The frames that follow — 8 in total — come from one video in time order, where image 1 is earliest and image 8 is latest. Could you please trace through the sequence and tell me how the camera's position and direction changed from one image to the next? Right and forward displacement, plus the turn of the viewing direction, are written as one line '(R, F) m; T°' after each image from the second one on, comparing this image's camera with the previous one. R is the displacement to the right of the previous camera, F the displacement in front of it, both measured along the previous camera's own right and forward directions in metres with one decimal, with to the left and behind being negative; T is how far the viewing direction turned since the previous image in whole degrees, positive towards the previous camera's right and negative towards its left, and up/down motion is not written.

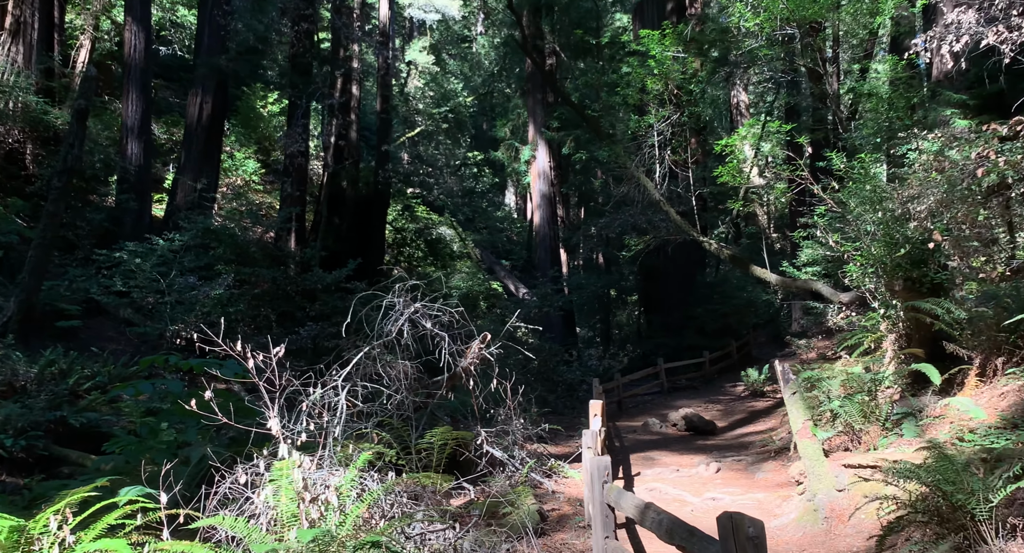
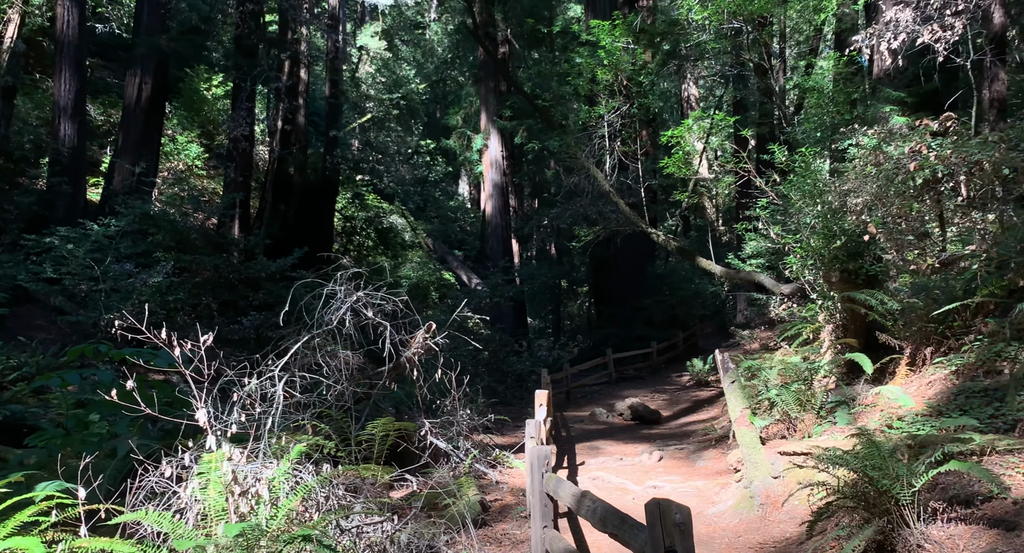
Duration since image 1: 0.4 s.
(+0.1, 0.0) m; +3°
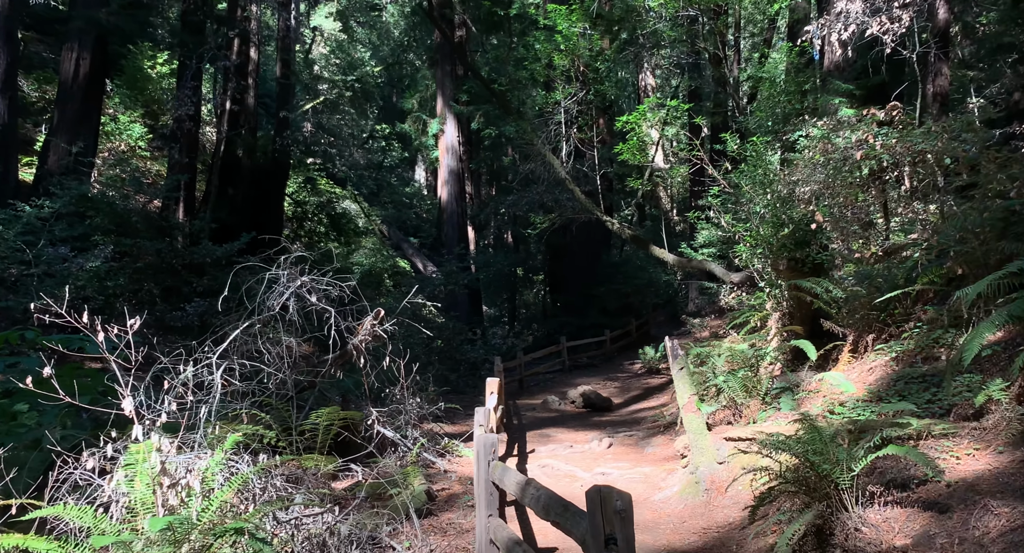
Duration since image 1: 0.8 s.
(+0.1, +0.1) m; +3°
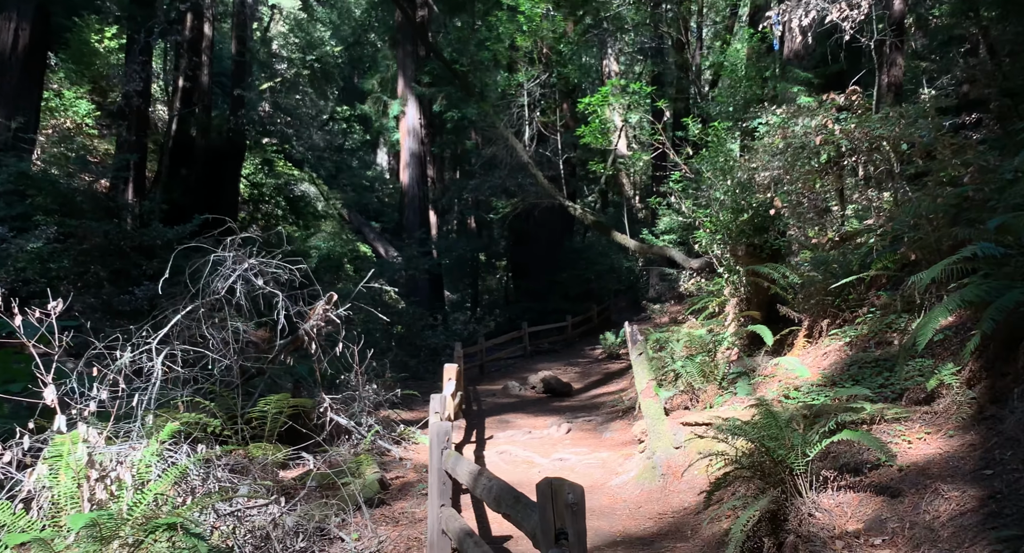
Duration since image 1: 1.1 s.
(+0.1, +0.1) m; +3°
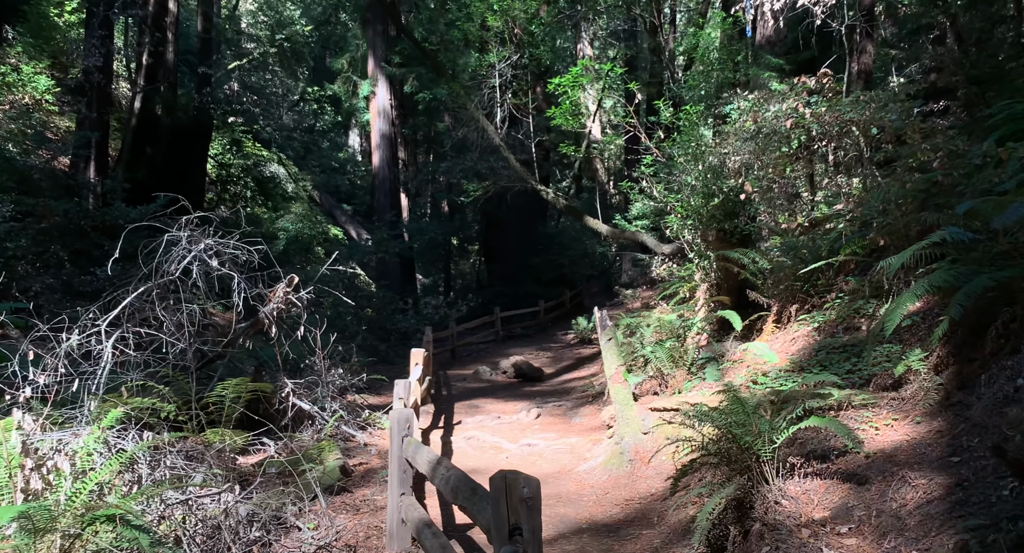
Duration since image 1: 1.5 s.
(+0.1, +0.2) m; +2°
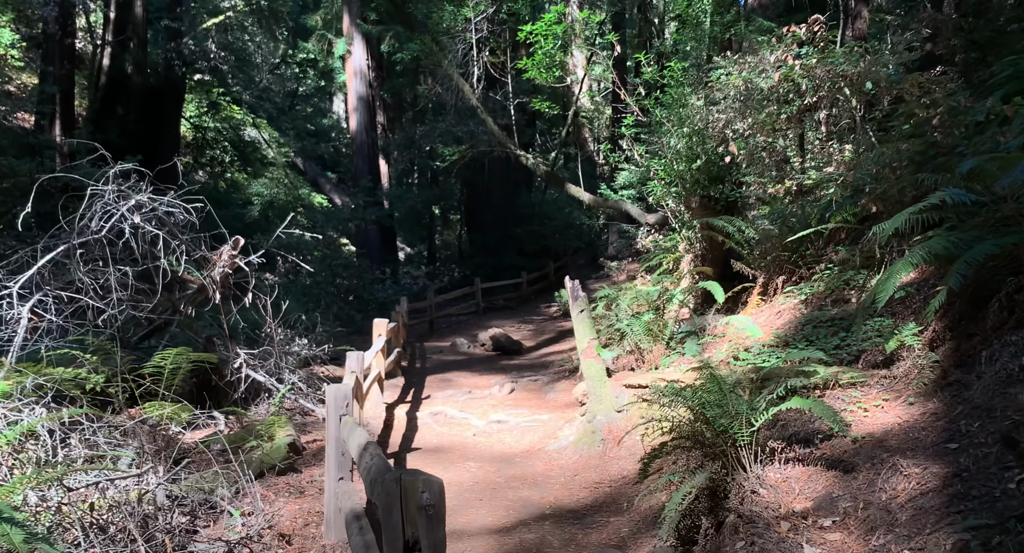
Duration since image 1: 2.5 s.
(+0.2, +0.5) m; +1°
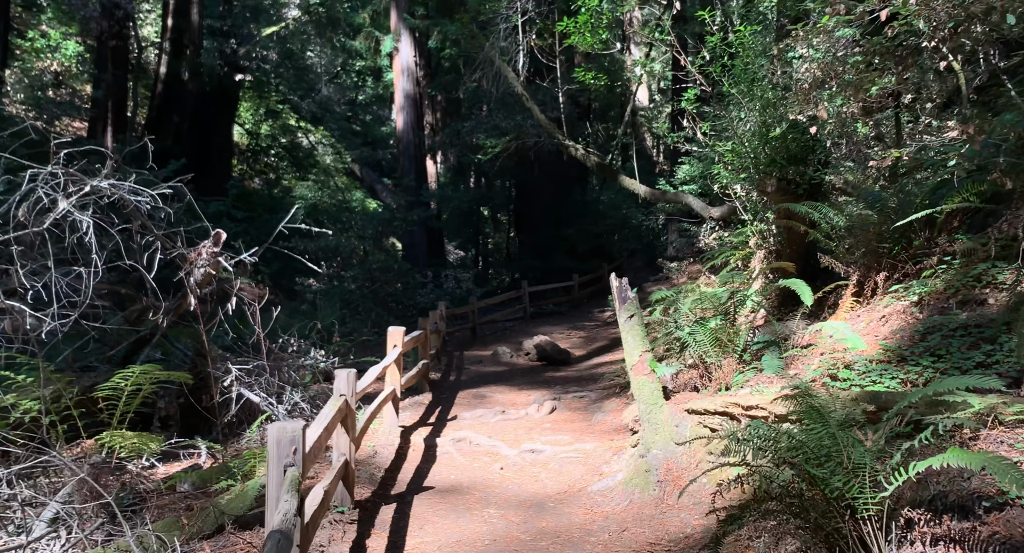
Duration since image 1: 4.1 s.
(+0.2, +1.4) m; -4°
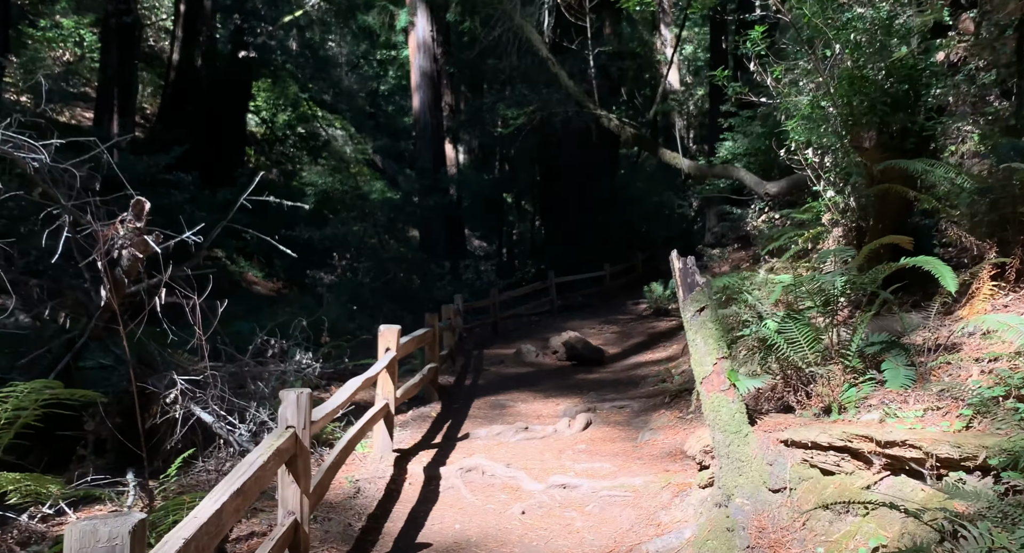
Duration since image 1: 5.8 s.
(0.0, +1.7) m; -2°
